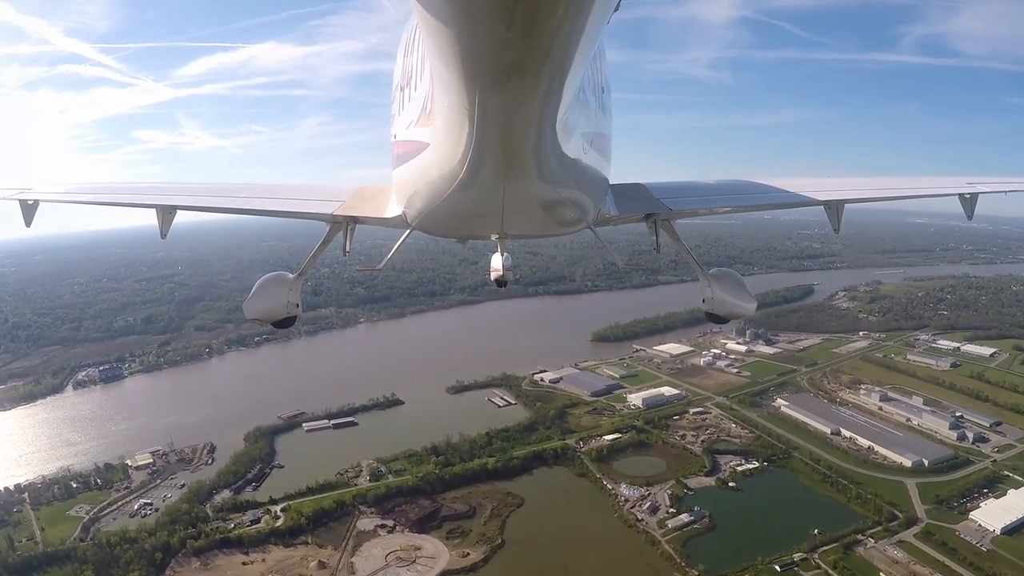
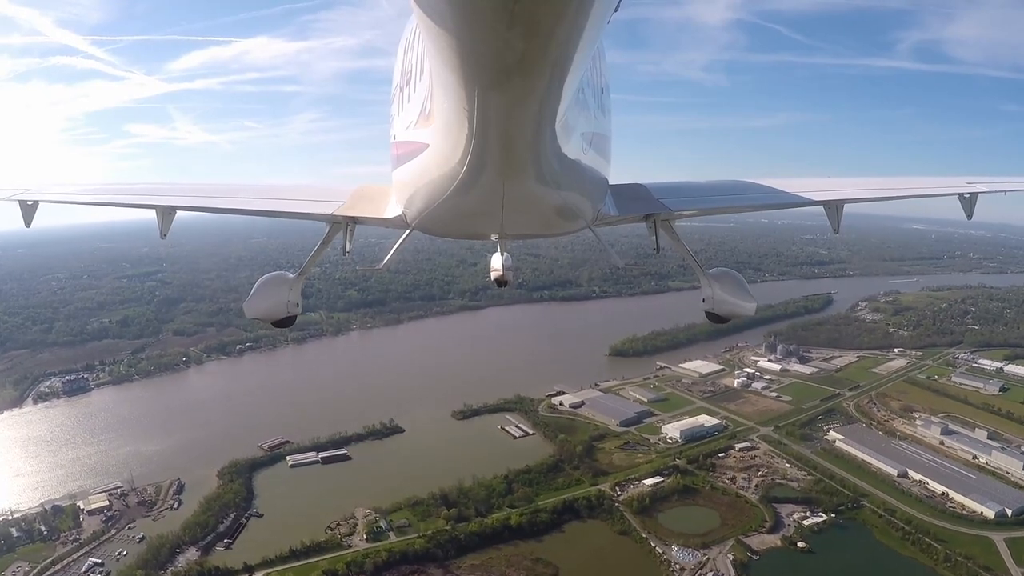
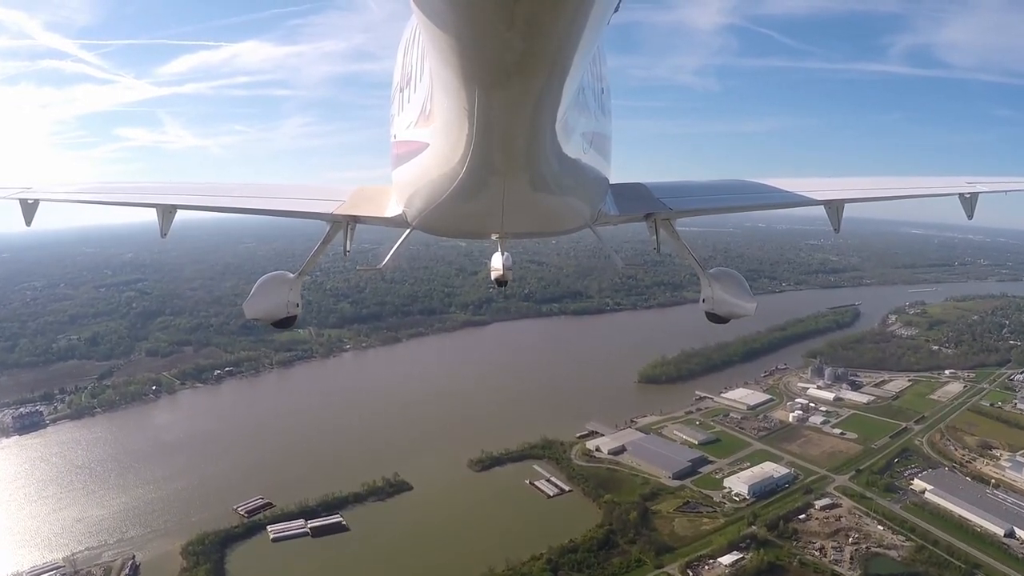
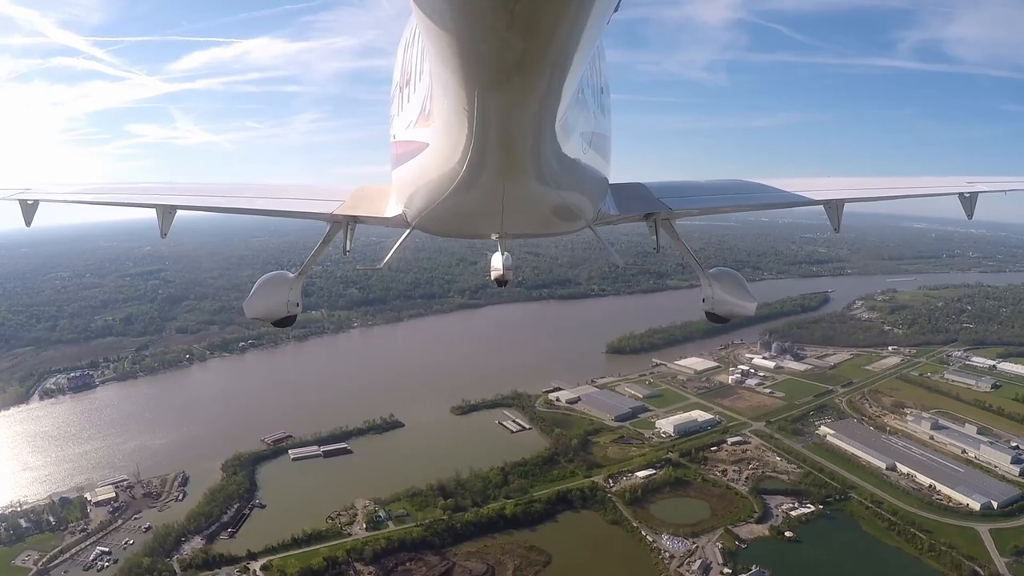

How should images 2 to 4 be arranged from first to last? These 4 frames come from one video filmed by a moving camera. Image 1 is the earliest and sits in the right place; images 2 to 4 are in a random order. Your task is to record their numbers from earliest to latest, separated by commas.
4, 2, 3
